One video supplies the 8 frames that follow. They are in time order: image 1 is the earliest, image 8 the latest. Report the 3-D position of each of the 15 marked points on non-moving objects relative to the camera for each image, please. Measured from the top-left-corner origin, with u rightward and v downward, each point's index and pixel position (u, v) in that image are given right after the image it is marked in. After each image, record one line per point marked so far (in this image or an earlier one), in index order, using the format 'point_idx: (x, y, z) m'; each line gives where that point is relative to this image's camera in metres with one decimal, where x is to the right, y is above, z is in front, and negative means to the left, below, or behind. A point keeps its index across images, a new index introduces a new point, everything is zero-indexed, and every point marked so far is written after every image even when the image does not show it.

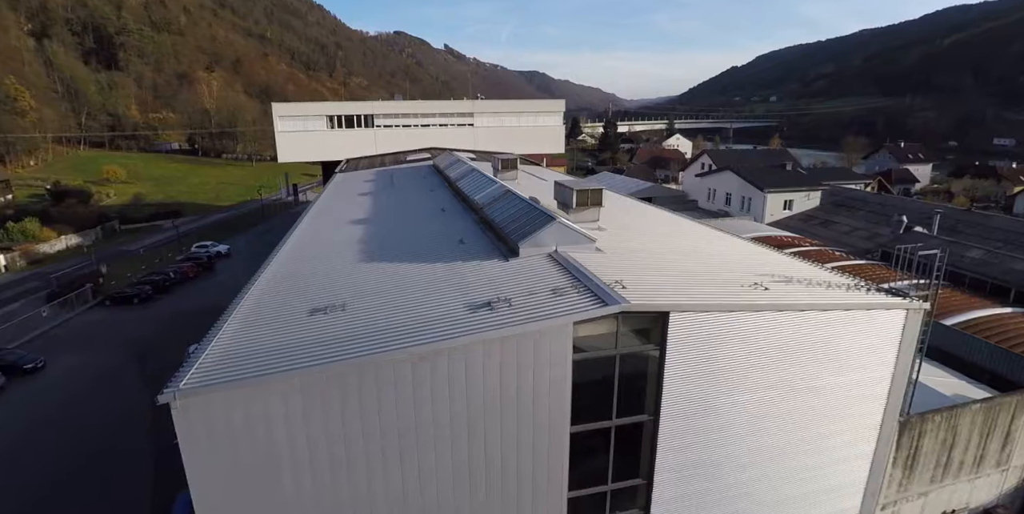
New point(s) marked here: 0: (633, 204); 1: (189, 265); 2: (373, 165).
0: (+2.1, +0.9, +10.3) m
1: (-11.5, -0.3, +18.7) m
2: (-4.7, +3.1, +17.7) m
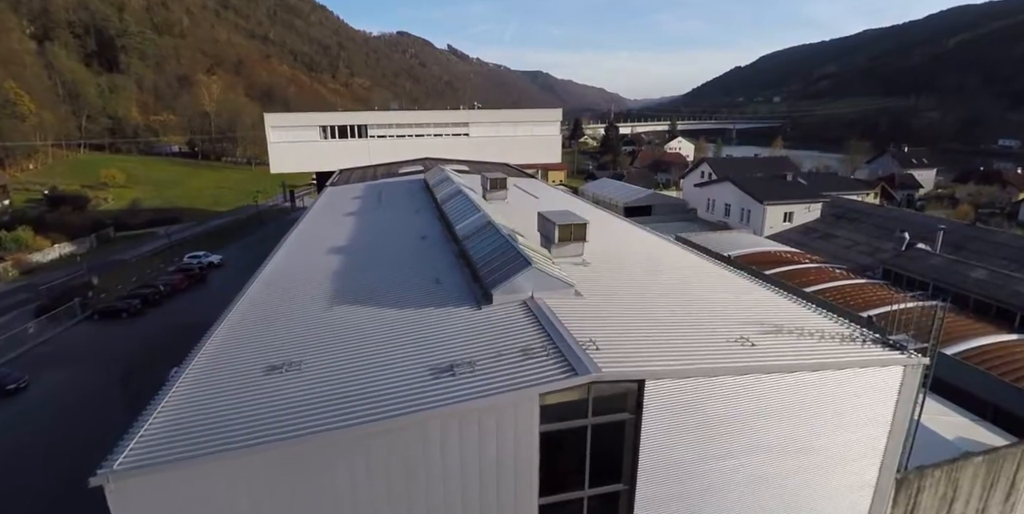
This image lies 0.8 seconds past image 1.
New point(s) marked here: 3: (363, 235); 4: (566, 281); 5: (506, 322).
0: (+1.9, +0.4, +10.0) m
1: (-11.6, -0.7, +18.5) m
2: (-4.9, +2.6, +17.4) m
3: (-2.7, +0.3, +9.4) m
4: (+0.6, -0.3, +5.6) m
5: (-0.1, -0.6, +5.0) m
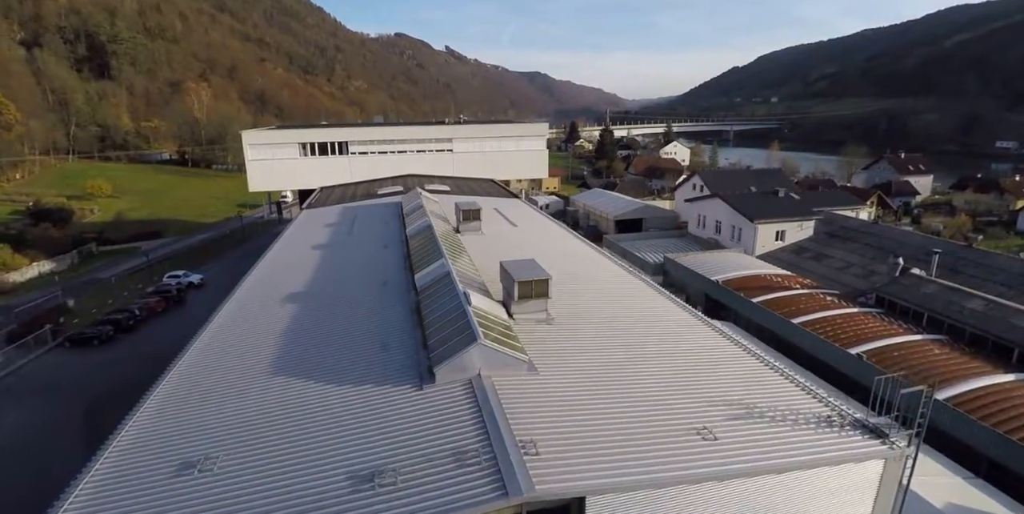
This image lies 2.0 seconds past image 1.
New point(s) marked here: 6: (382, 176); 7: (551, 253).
0: (+1.4, -0.2, +9.5) m
1: (-12.2, -1.5, +18.0) m
2: (-5.4, +1.9, +17.0) m
3: (-3.2, -0.4, +9.0) m
4: (+0.1, -1.0, +5.2) m
5: (-0.6, -1.3, +4.5) m
6: (-4.8, +3.0, +19.4) m
7: (+0.6, +0.1, +10.4) m
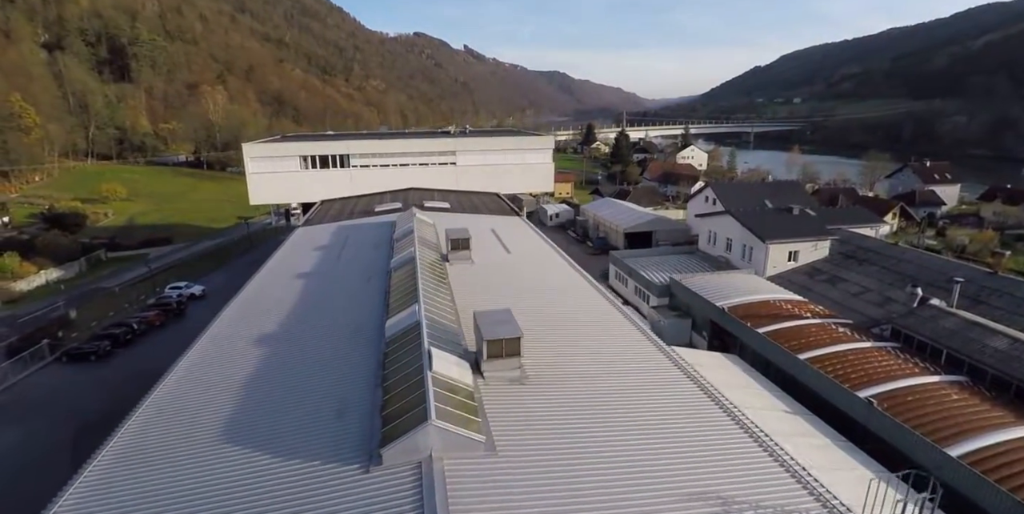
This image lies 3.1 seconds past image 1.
0: (+1.2, -0.9, +9.0) m
1: (-12.1, -1.9, +18.0) m
2: (-5.4, +1.4, +16.7) m
3: (-3.5, -0.9, +8.6) m
4: (-0.3, -1.6, +4.7) m
5: (-1.0, -1.9, +4.1) m
6: (-4.7, +2.4, +19.1) m
7: (+0.5, -0.5, +10.0) m
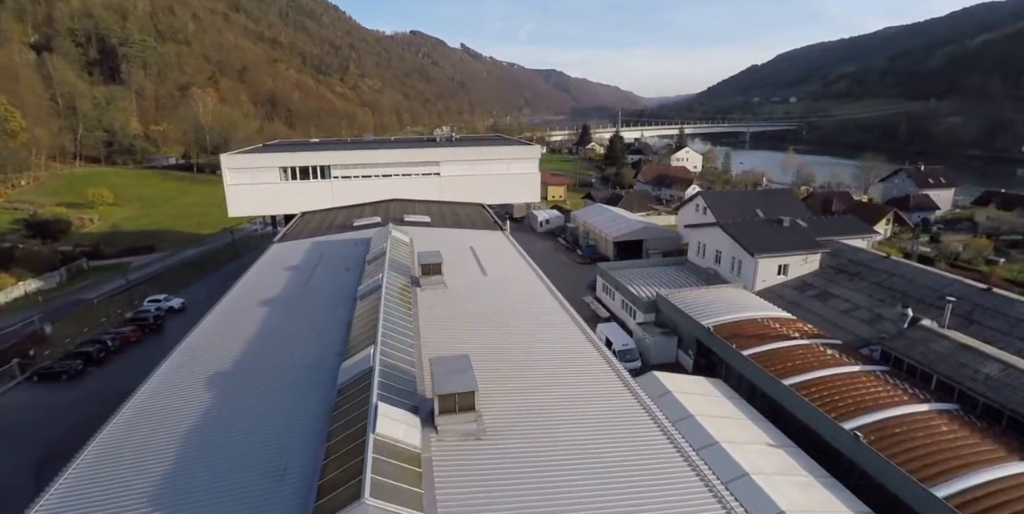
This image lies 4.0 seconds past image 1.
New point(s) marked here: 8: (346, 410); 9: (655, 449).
0: (+0.7, -1.3, +8.6) m
1: (-12.6, -2.4, +17.5) m
2: (-5.9, +1.0, +16.3) m
3: (-4.0, -1.4, +8.2) m
4: (-0.8, -2.0, +4.3) m
5: (-1.4, -2.4, +3.7) m
6: (-5.2, +2.0, +18.7) m
7: (0.0, -1.0, +9.6) m
8: (-1.8, -1.6, +5.6) m
9: (+1.8, -2.2, +5.9) m
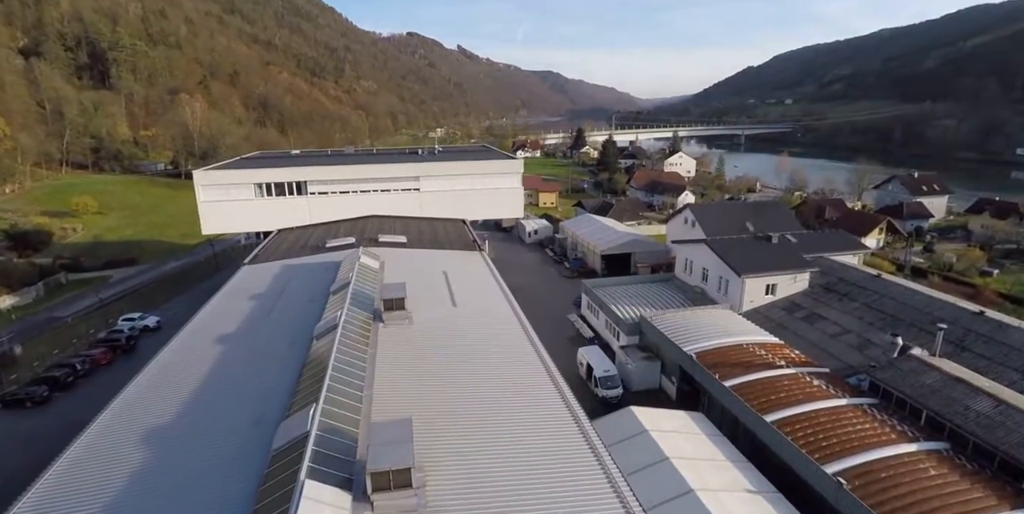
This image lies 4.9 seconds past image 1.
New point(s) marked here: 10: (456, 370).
0: (+0.1, -1.9, +8.2) m
1: (-13.2, -3.0, +17.0) m
2: (-6.5, +0.3, +15.8) m
3: (-4.5, -2.0, +7.7) m
4: (-1.3, -2.6, +3.9) m
5: (-2.0, -3.0, +3.2) m
6: (-5.8, +1.4, +18.2) m
7: (-0.6, -1.6, +9.1) m
8: (-2.3, -2.2, +5.1) m
9: (+1.2, -2.8, +5.4) m
10: (-0.9, -1.8, +8.3) m
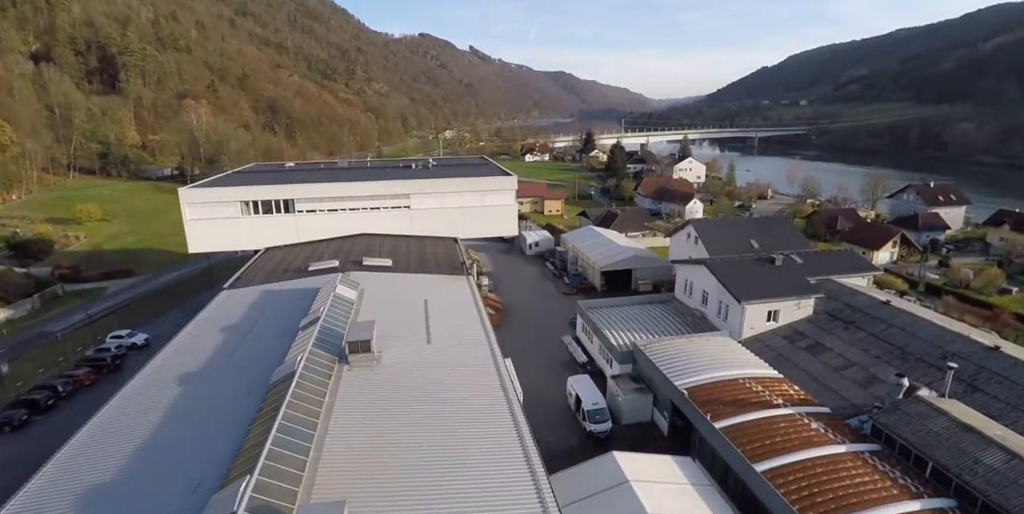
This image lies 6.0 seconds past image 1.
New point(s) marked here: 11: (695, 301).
0: (-0.3, -2.6, +7.6) m
1: (-13.5, -3.6, +16.7) m
2: (-6.8, -0.3, +15.3) m
3: (-5.0, -2.7, +7.3) m
4: (-1.9, -3.3, +3.3) m
5: (-2.5, -3.6, +2.7) m
6: (-6.1, +0.7, +17.8) m
7: (-1.0, -2.2, +8.6) m
8: (-2.8, -2.8, +4.6) m
9: (+0.7, -3.4, +4.8) m
10: (-1.4, -2.4, +7.7) m
11: (+6.1, -1.4, +17.6) m
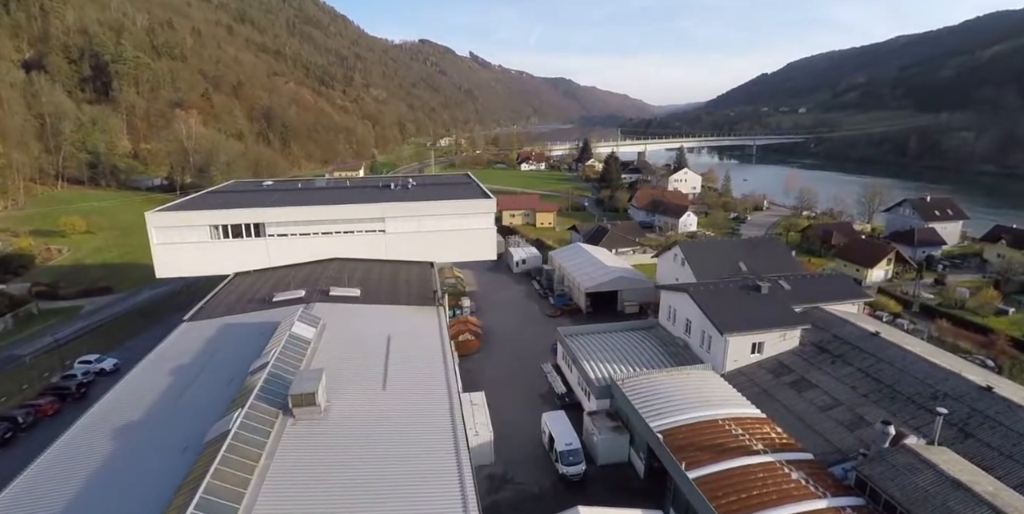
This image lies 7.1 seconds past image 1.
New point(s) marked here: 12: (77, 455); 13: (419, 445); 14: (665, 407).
0: (-1.0, -3.3, +7.1) m
1: (-14.2, -4.4, +16.2) m
2: (-7.5, -1.1, +14.8) m
3: (-5.7, -3.4, +6.7) m
4: (-2.6, -4.0, +2.8) m
5: (-3.3, -4.3, +2.1) m
6: (-6.8, -0.1, +17.2) m
7: (-1.8, -3.0, +8.0) m
8: (-3.6, -3.6, +4.0) m
9: (-0.1, -4.1, +4.3) m
10: (-2.1, -3.2, +7.2) m
11: (+5.4, -2.3, +17.0) m
12: (-6.7, -3.0, +8.3) m
13: (-1.4, -2.9, +8.4) m
14: (+3.6, -3.5, +12.5) m
